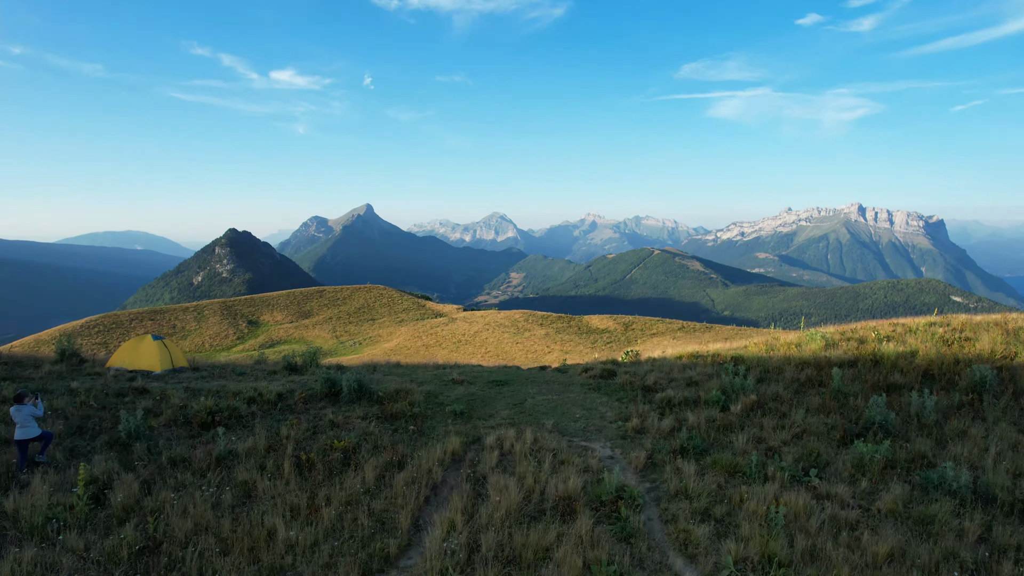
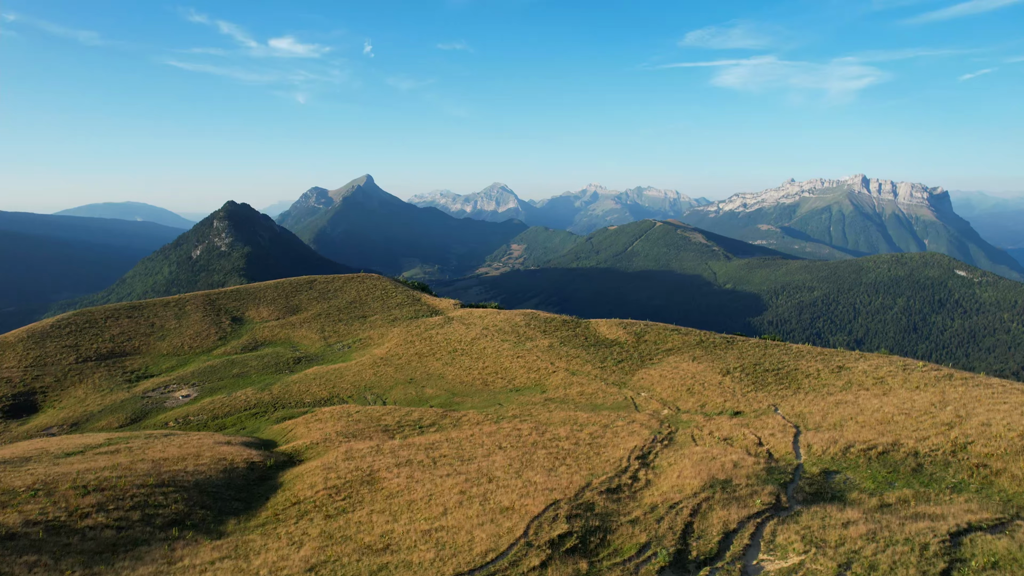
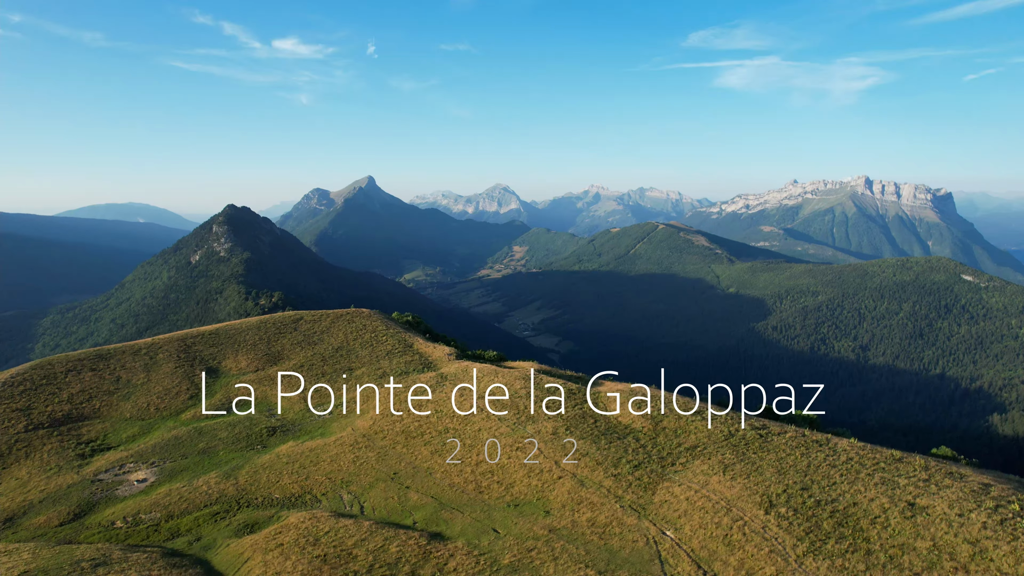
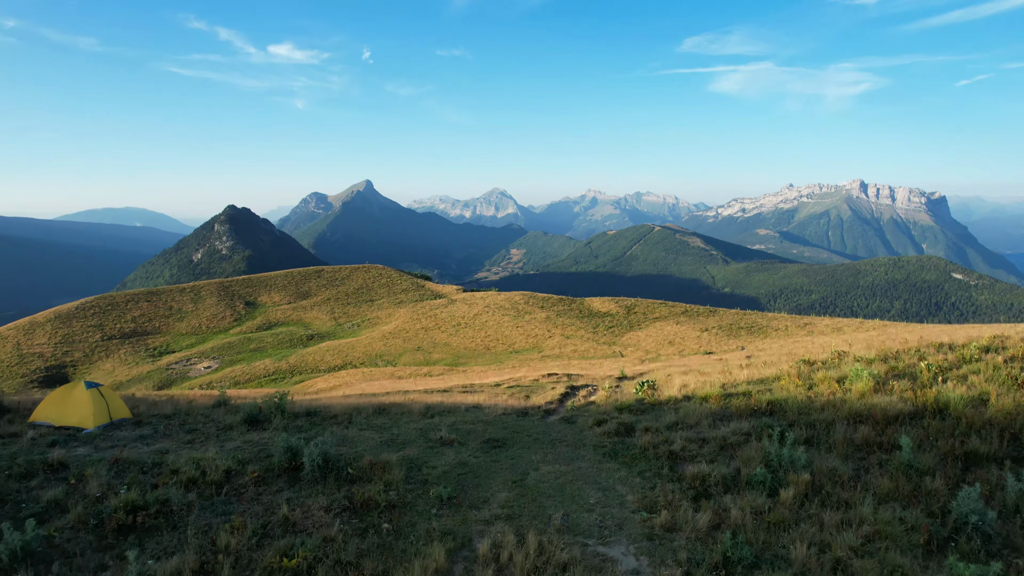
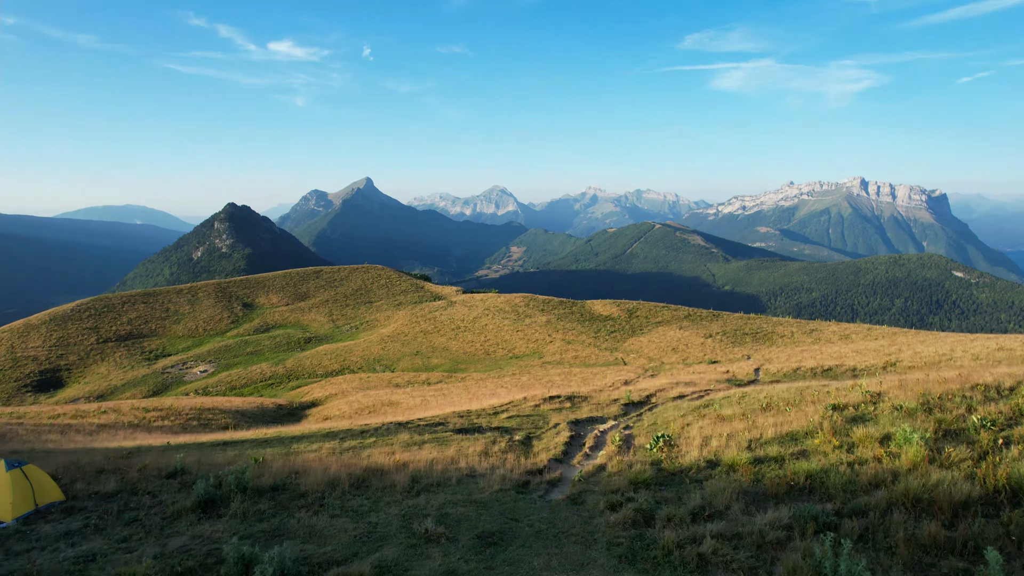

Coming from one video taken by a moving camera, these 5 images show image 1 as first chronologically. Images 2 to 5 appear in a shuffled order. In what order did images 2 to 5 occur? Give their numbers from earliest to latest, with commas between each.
4, 5, 2, 3
